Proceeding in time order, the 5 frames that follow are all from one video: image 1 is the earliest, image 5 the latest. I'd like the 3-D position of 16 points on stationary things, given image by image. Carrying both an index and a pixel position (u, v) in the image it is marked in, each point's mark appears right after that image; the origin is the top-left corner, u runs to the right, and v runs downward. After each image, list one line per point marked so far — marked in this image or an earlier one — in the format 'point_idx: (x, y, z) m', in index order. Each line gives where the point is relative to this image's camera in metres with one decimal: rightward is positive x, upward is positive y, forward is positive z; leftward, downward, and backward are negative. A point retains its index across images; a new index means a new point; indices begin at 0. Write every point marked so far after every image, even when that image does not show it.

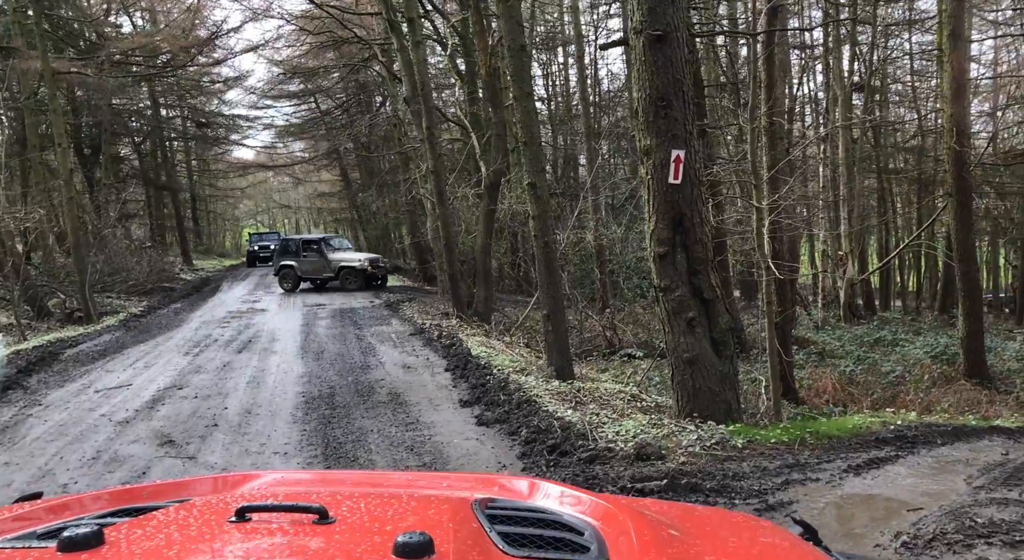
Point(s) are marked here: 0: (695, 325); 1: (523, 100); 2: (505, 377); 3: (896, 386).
0: (+1.8, -0.5, +10.0) m
1: (+0.1, +2.2, +12.4) m
2: (-0.1, -1.1, +11.2) m
3: (+6.3, -1.7, +16.7) m
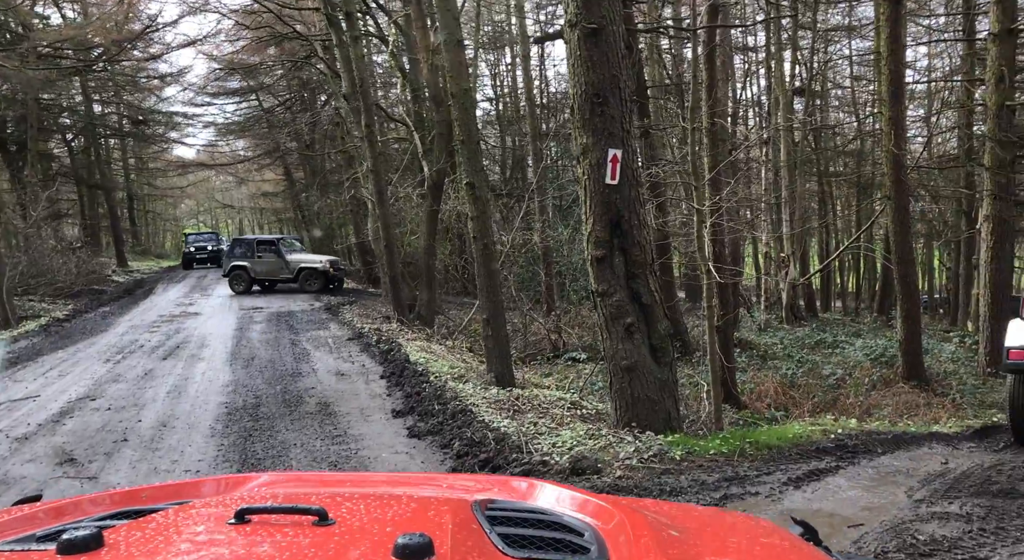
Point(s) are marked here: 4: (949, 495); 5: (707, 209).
0: (+1.2, -0.5, +9.8) m
1: (-0.6, +2.2, +12.0) m
2: (-0.8, -1.1, +10.9) m
3: (+5.3, -1.8, +16.7) m
4: (+3.7, -1.8, +8.5) m
5: (+2.6, +1.0, +13.7) m
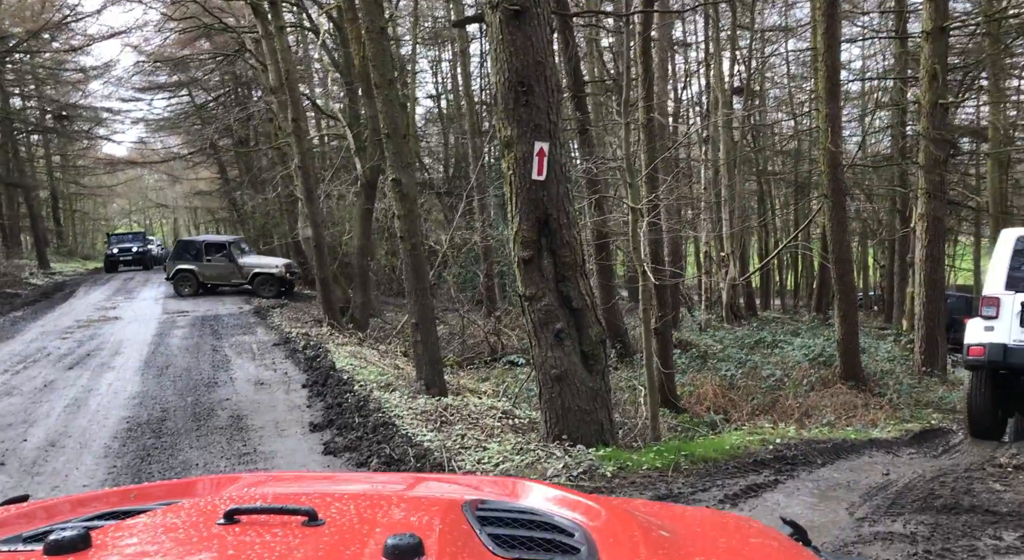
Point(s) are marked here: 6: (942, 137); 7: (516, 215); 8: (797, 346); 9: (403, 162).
0: (+0.5, -0.5, +9.3) m
1: (-1.4, +2.2, +11.5) m
2: (-1.5, -1.2, +10.3) m
3: (+4.3, -1.8, +16.4) m
4: (+3.1, -1.8, +8.2) m
5: (+1.7, +0.9, +13.3) m
6: (+6.8, +2.3, +16.2) m
7: (0.0, +0.6, +9.4) m
8: (+5.5, -1.3, +19.6) m
9: (-1.2, +1.3, +11.5) m
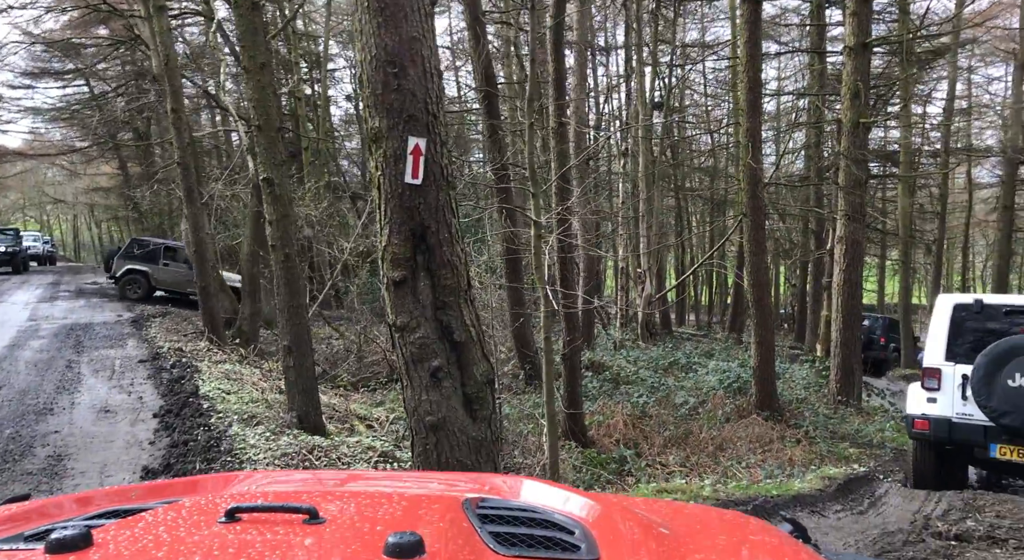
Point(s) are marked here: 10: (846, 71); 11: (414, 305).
0: (-0.5, -0.7, +8.0) m
1: (-2.5, +2.0, +10.0) m
2: (-2.6, -1.3, +8.9) m
3: (+2.7, -2.2, +15.4) m
4: (+2.2, -2.1, +7.1) m
5: (+0.5, +0.7, +12.1) m
6: (+5.4, +1.9, +15.5) m
7: (-0.9, +0.4, +8.0) m
8: (+3.7, -1.7, +18.7) m
9: (-2.3, +1.2, +10.1) m
10: (+5.3, +3.3, +15.8) m
11: (-0.7, -0.2, +8.0) m
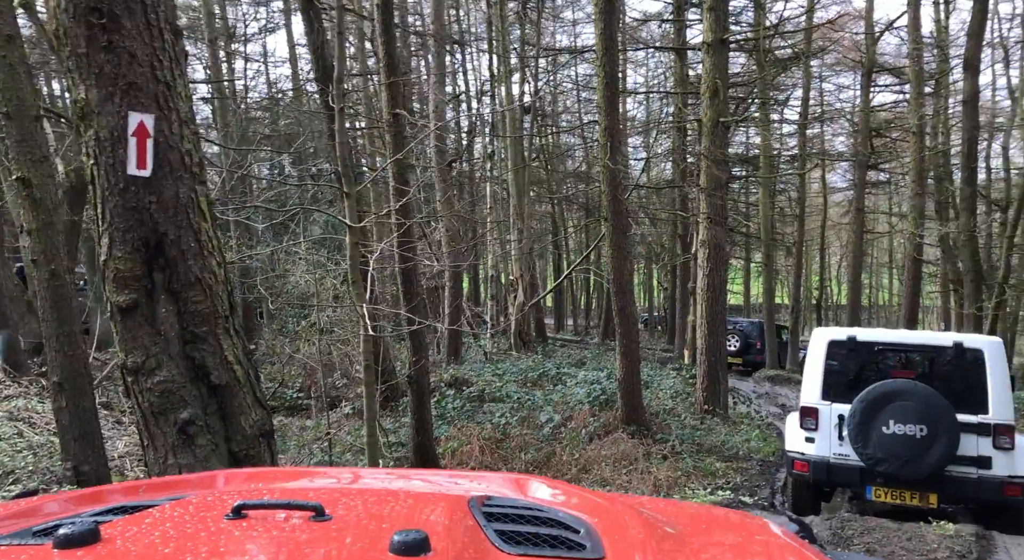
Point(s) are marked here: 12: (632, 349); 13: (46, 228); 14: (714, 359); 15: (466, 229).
0: (-1.7, -0.9, +6.5) m
1: (-4.0, +1.8, +8.2) m
2: (-3.9, -1.5, +7.0) m
3: (+0.5, -2.3, +14.2) m
4: (+1.0, -2.2, +5.9) m
5: (-1.3, +0.5, +10.6) m
6: (+3.1, +1.8, +14.6) m
7: (-2.2, +0.3, +6.5) m
8: (+1.1, -1.8, +17.6) m
9: (-3.9, +1.0, +8.3) m
10: (+2.9, +3.2, +14.9) m
11: (-2.0, -0.3, +6.4) m
12: (+1.7, -1.0, +14.1) m
13: (-3.9, +0.4, +8.4) m
14: (+3.1, -1.2, +15.1) m
15: (-0.9, +0.9, +18.4) m
